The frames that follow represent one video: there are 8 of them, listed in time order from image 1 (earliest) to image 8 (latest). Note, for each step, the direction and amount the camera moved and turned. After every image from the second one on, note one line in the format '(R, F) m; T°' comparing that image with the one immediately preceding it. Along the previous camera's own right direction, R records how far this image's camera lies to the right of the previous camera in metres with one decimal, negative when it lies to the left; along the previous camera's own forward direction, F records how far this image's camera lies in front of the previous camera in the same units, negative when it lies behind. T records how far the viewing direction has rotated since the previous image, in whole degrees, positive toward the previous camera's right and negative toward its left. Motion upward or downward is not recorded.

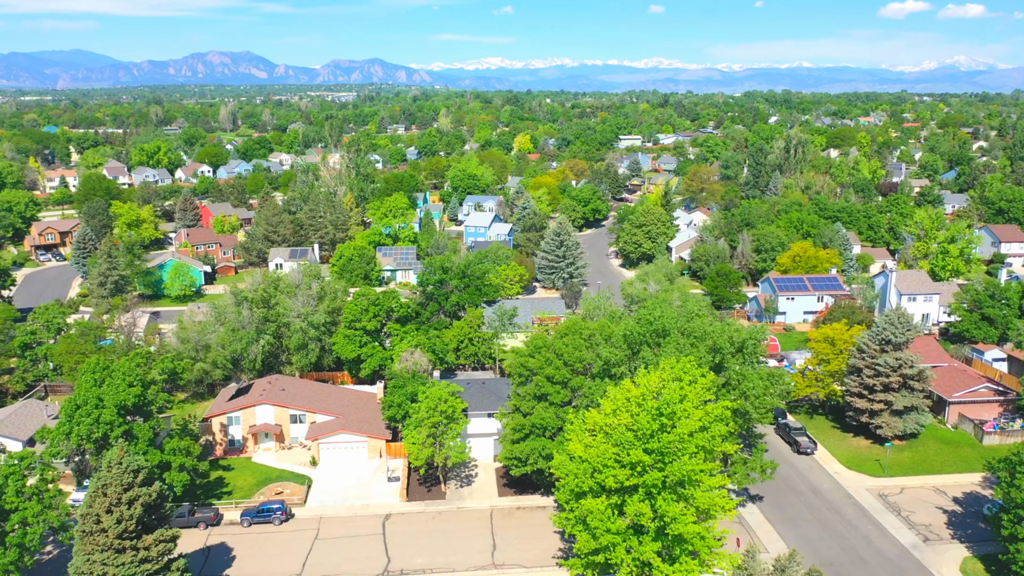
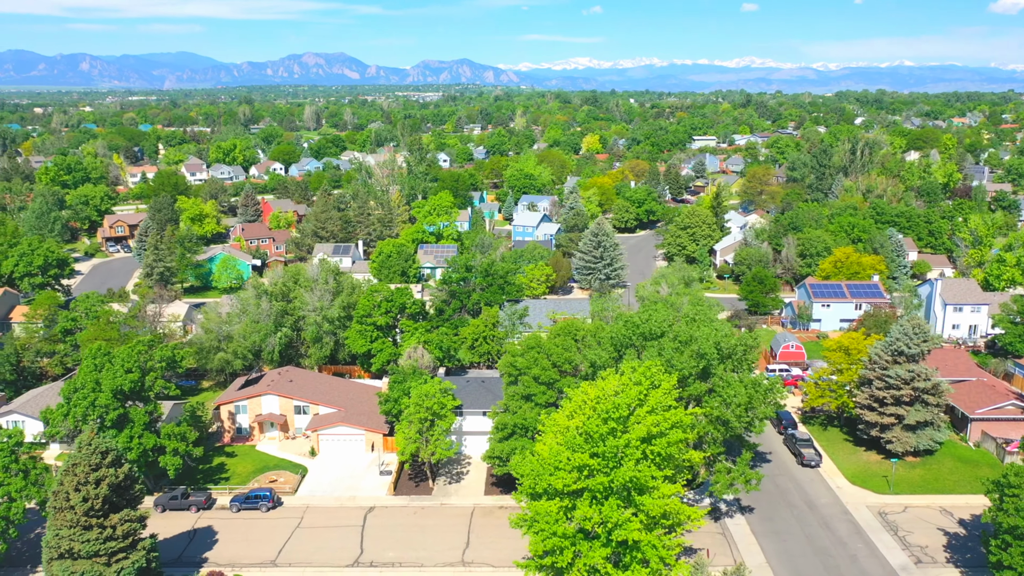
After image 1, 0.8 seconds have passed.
(+3.0, +0.2) m; -6°
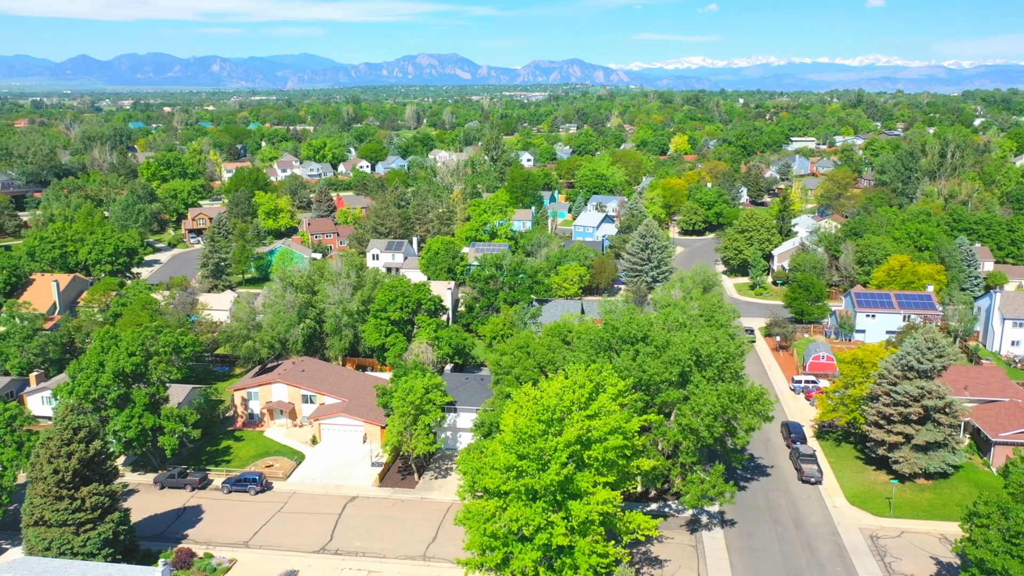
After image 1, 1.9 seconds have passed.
(+3.9, +0.3) m; -7°
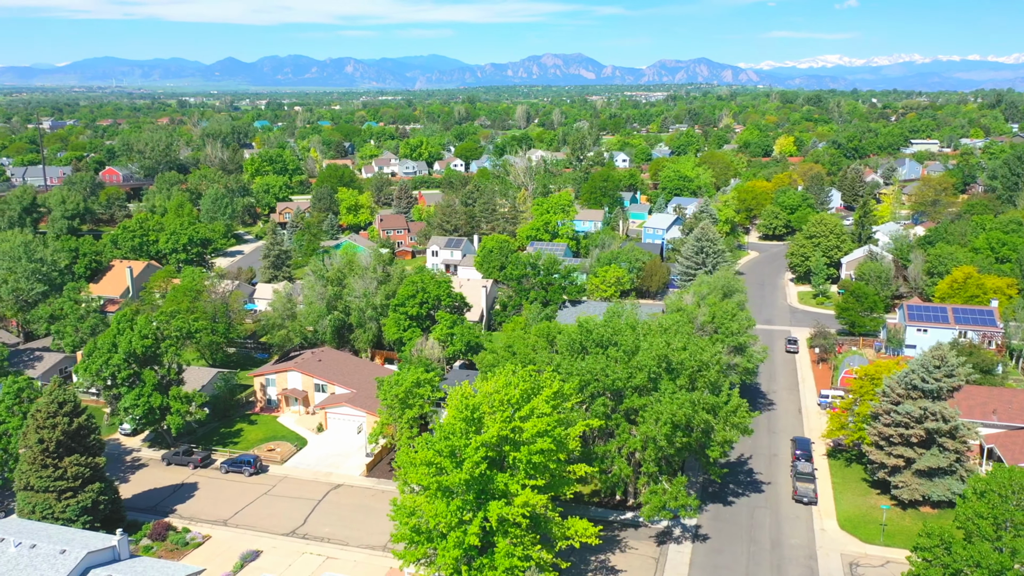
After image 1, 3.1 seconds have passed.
(+4.3, +0.4) m; -8°
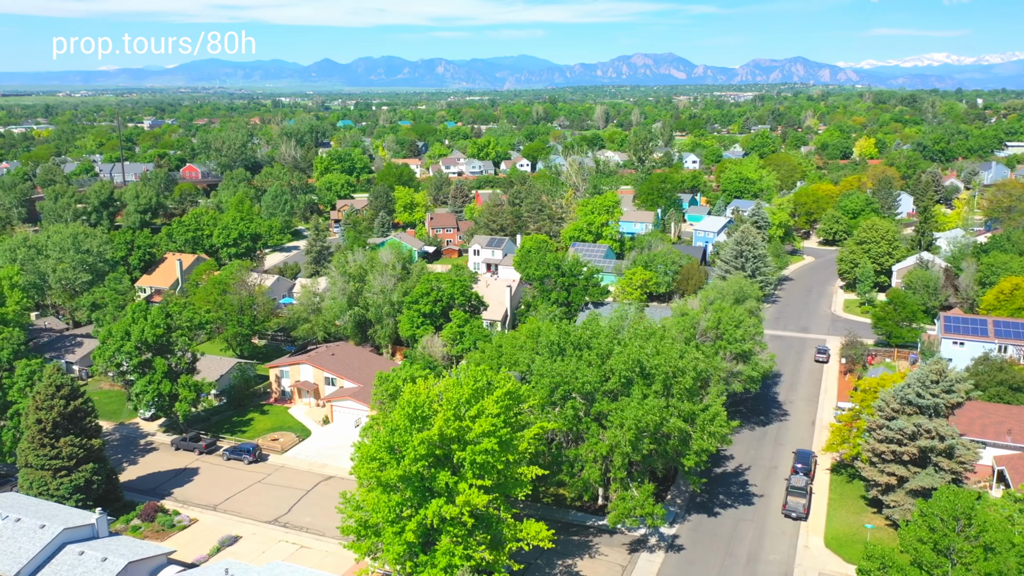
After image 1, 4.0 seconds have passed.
(+3.1, +0.2) m; -6°
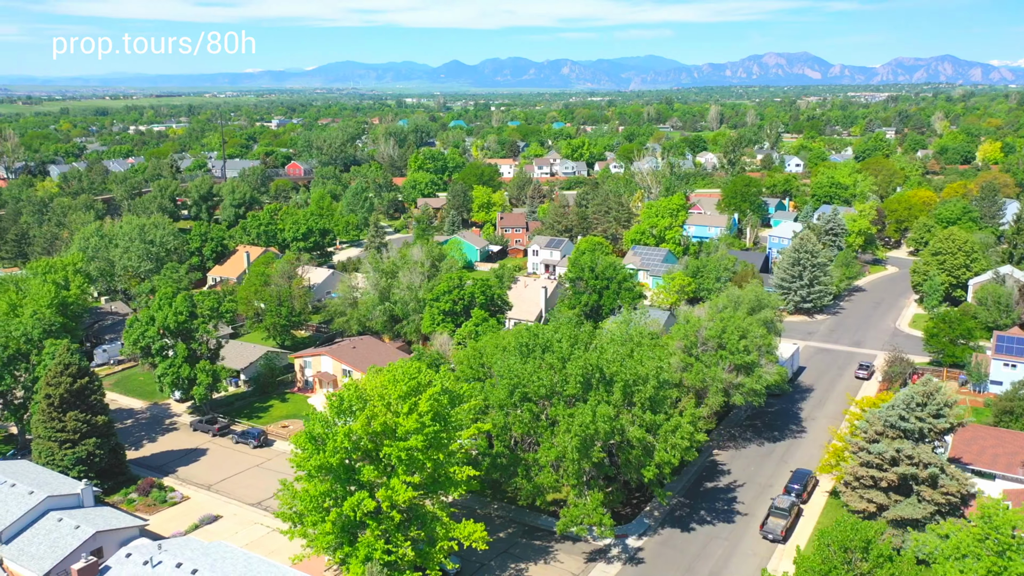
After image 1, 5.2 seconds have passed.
(+4.3, +0.4) m; -8°
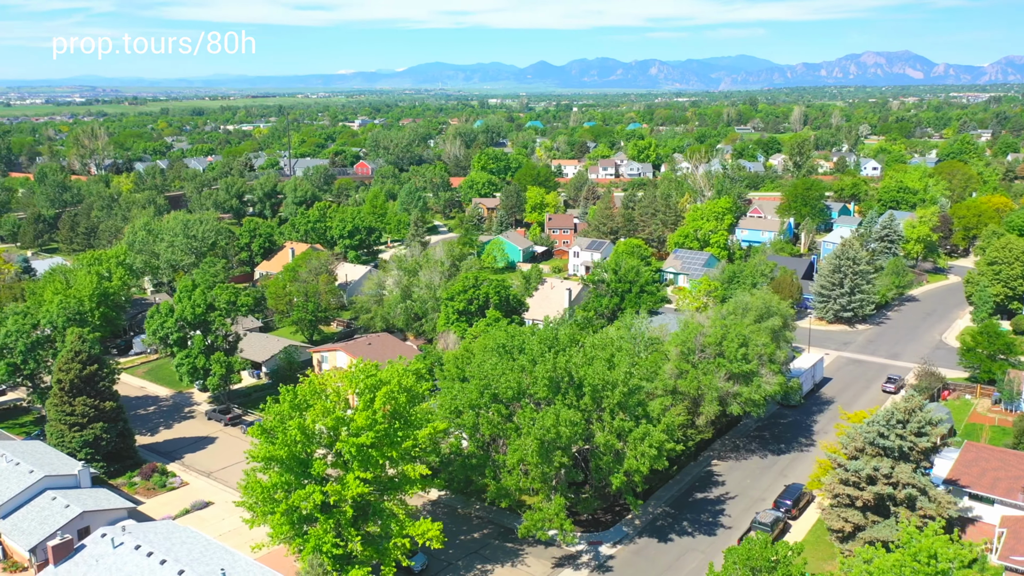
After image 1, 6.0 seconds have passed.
(+3.0, +0.2) m; -6°
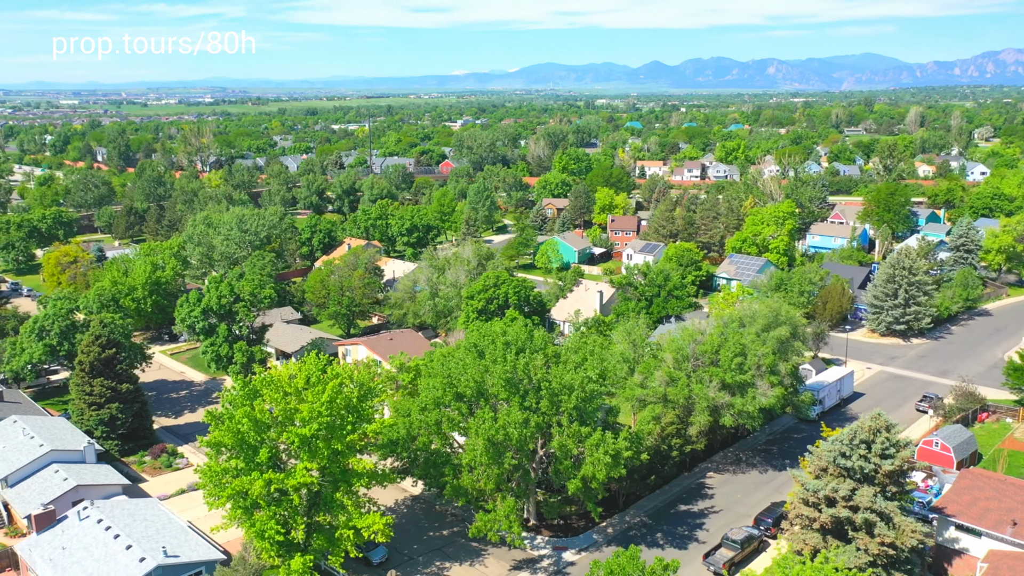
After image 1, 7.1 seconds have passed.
(+3.8, +0.3) m; -7°
